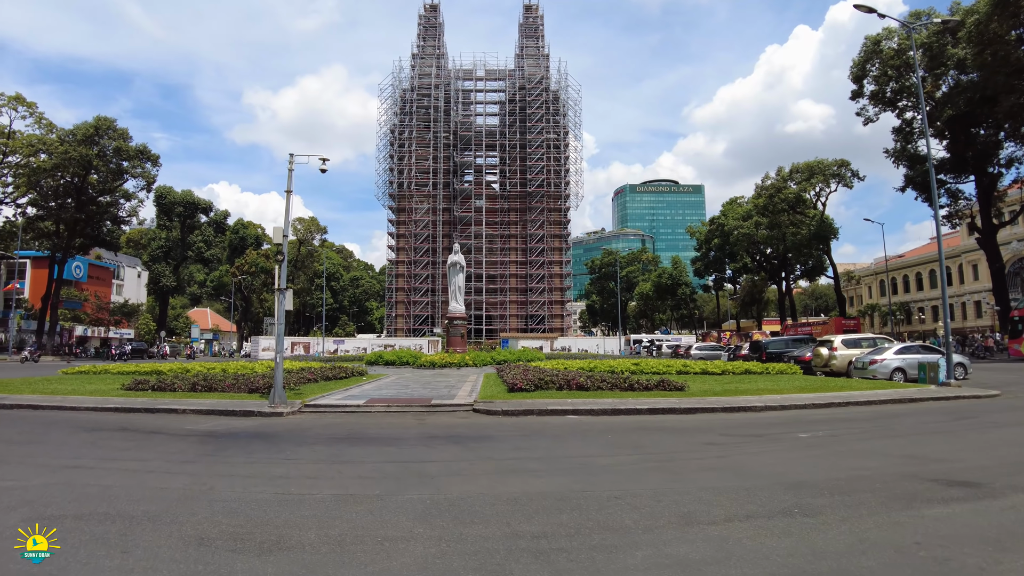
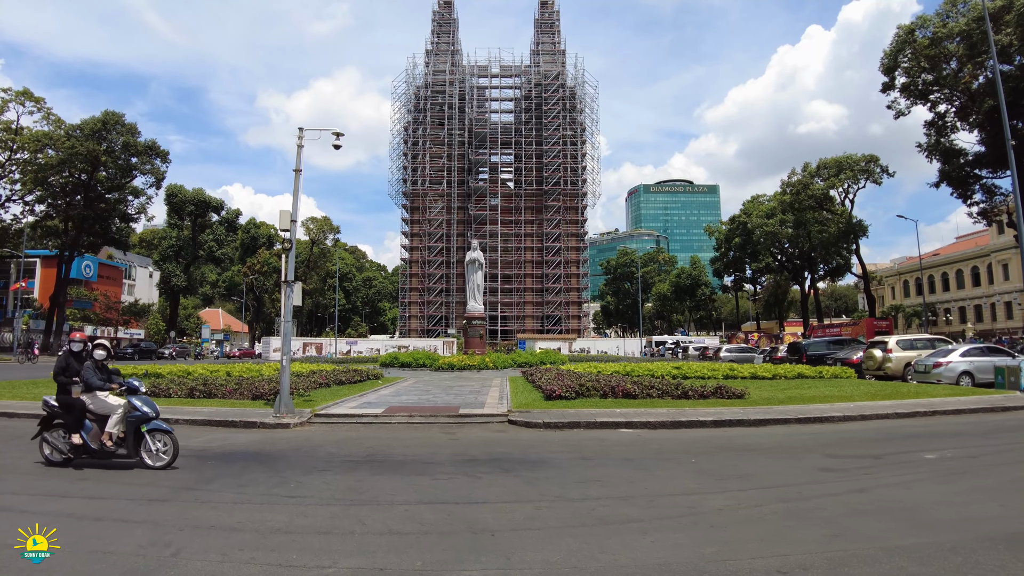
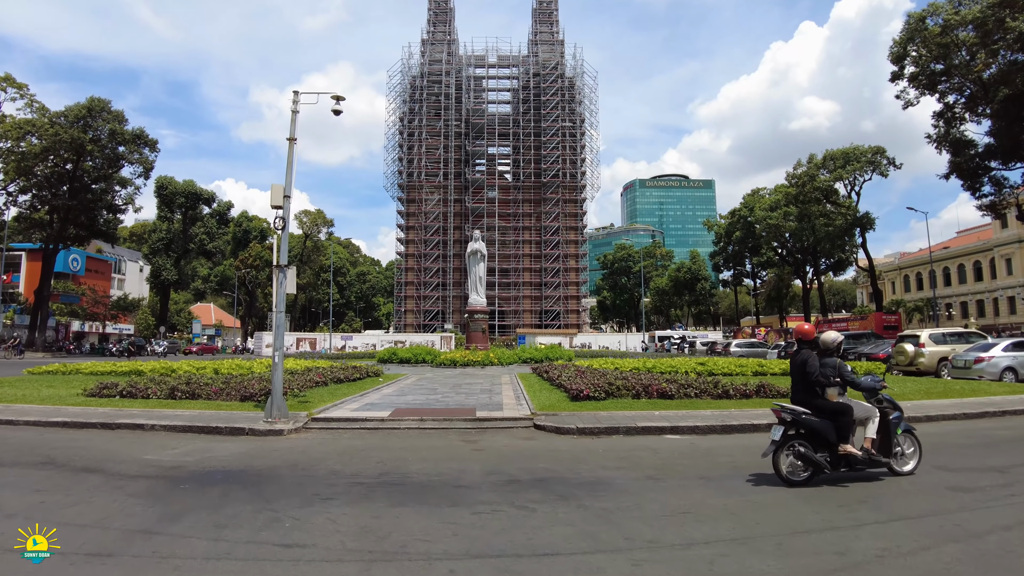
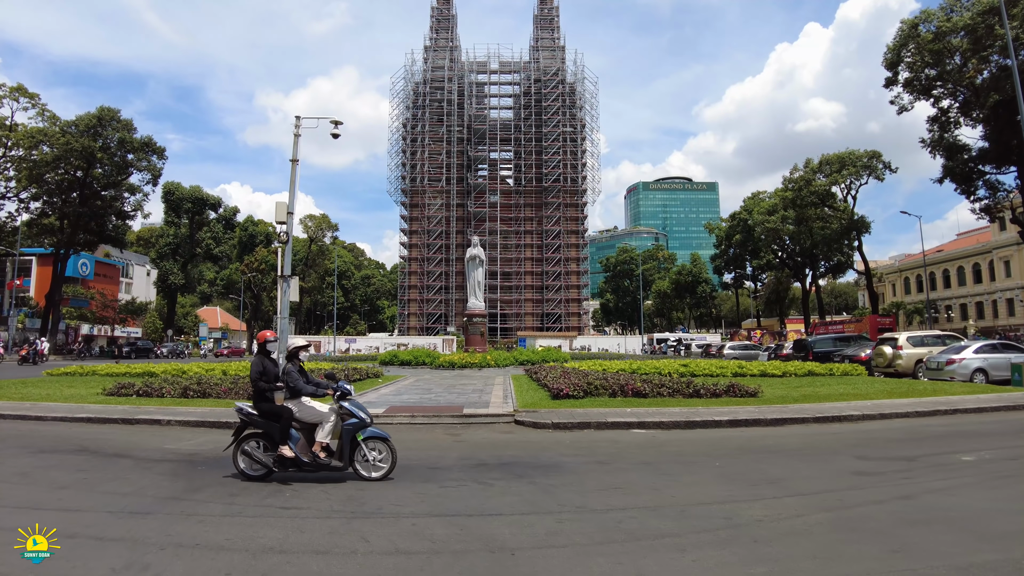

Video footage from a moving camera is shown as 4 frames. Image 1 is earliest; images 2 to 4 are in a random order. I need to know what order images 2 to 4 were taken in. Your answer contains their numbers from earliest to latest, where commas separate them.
2, 4, 3
